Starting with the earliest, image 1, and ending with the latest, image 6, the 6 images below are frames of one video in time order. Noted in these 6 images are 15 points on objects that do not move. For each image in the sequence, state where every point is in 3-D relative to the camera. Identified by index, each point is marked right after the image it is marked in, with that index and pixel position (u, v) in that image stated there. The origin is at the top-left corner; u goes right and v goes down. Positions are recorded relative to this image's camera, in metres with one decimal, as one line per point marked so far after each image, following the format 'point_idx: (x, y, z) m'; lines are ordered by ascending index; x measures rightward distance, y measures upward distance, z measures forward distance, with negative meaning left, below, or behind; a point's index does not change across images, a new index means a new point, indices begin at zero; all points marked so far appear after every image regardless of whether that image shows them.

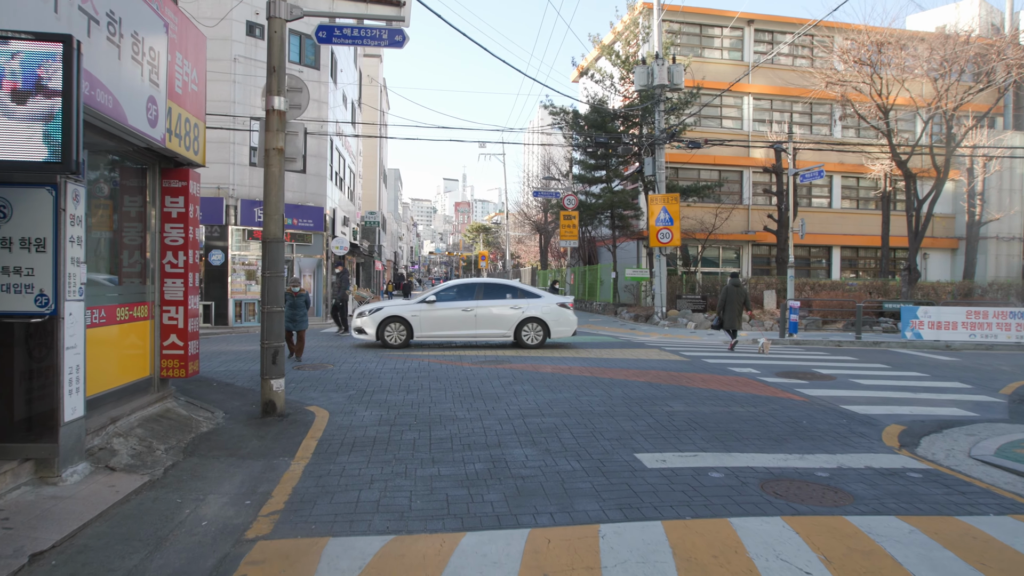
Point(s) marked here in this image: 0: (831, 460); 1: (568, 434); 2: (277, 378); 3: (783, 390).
0: (+2.6, -1.4, +6.1) m
1: (+0.5, -1.3, +6.6) m
2: (-2.4, -0.9, +7.6) m
3: (+3.4, -1.3, +9.3) m
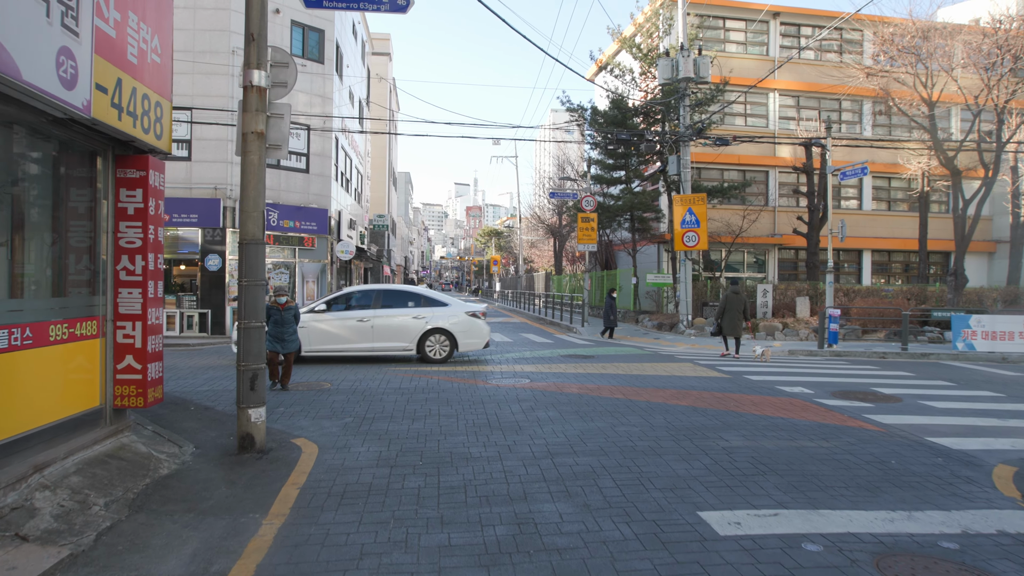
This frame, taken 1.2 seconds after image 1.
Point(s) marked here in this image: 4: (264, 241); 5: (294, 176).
0: (+2.8, -1.5, +4.7) m
1: (+0.7, -1.4, +5.3) m
2: (-2.2, -1.0, +6.3) m
3: (+3.7, -1.4, +7.9) m
4: (-2.1, +0.4, +6.4) m
5: (-5.9, +3.1, +19.9) m
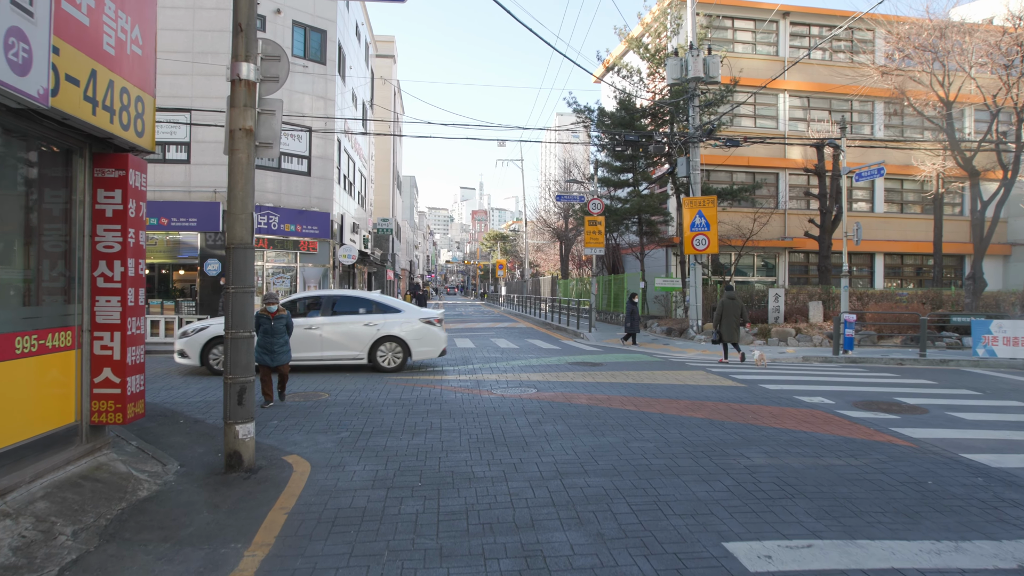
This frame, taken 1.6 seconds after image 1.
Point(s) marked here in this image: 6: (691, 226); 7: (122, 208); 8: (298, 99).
0: (+2.9, -1.5, +4.3) m
1: (+0.7, -1.5, +4.9) m
2: (-2.2, -1.1, +5.9) m
3: (+3.7, -1.5, +7.5) m
4: (-2.1, +0.3, +5.9) m
5: (-5.8, +2.9, +19.5) m
6: (+4.8, +1.7, +19.6) m
7: (-3.0, +0.6, +5.6) m
8: (-5.7, +5.0, +19.5) m
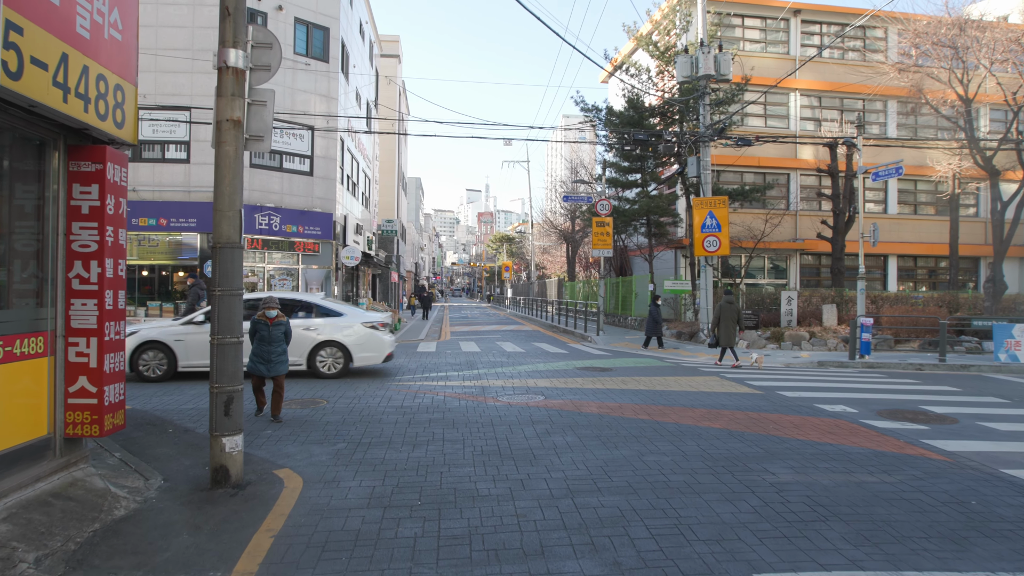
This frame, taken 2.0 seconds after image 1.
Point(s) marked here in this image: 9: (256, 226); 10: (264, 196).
0: (+2.9, -1.6, +3.8) m
1: (+0.8, -1.5, +4.5) m
2: (-2.1, -1.1, +5.5) m
3: (+3.8, -1.5, +7.0) m
4: (-2.0, +0.3, +5.5) m
5: (-5.6, +2.9, +19.2) m
6: (+4.9, +1.6, +19.1) m
7: (-2.9, +0.6, +5.2) m
8: (-5.5, +5.0, +19.1) m
9: (-6.3, +1.5, +18.0) m
10: (-6.2, +2.3, +18.4) m
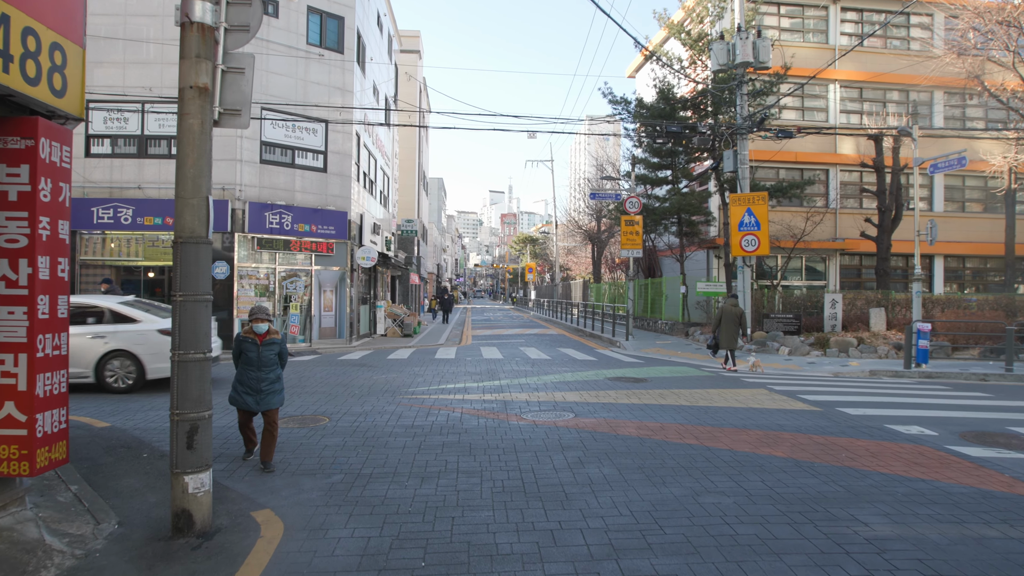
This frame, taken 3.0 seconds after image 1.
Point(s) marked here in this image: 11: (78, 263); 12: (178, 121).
0: (+3.0, -1.6, +2.7) m
1: (+0.9, -1.5, +3.4) m
2: (-1.9, -1.1, +4.5) m
3: (+4.0, -1.5, +5.8) m
4: (-1.9, +0.3, +4.5) m
5: (-5.0, +2.8, +18.3) m
6: (+5.5, +1.5, +17.9) m
7: (-2.8, +0.6, +4.2) m
8: (-4.9, +4.9, +18.2) m
9: (-5.7, +1.5, +17.1) m
10: (-5.6, +2.3, +17.5) m
11: (-9.8, +0.5, +16.6) m
12: (-2.1, +1.0, +4.6) m
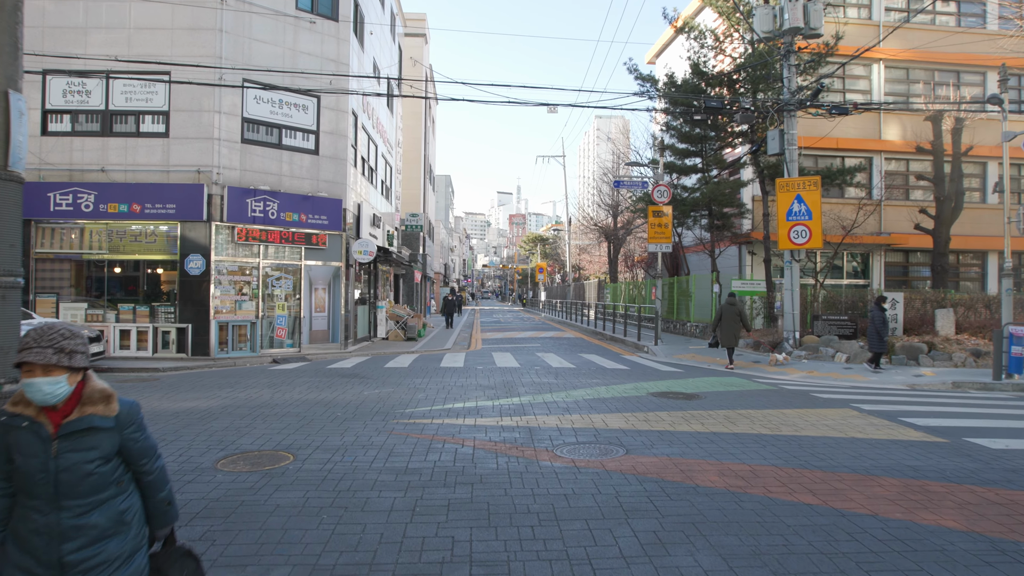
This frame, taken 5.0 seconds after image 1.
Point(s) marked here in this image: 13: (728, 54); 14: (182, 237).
0: (+3.2, -1.5, +0.5) m
1: (+1.1, -1.4, +1.2) m
2: (-1.7, -1.0, +2.4) m
3: (+4.2, -1.4, +3.6) m
4: (-1.7, +0.4, +2.4) m
5: (-4.7, +2.9, +16.2) m
6: (+5.9, +1.6, +15.7) m
7: (-2.6, +0.7, +2.1) m
8: (-4.6, +5.0, +16.2) m
9: (-5.4, +1.5, +15.1) m
10: (-5.3, +2.3, +15.4) m
11: (-9.5, +0.6, +14.6) m
12: (-1.8, +1.1, +2.4) m
13: (+5.6, +6.0, +18.8) m
14: (-6.6, +1.0, +14.6) m
